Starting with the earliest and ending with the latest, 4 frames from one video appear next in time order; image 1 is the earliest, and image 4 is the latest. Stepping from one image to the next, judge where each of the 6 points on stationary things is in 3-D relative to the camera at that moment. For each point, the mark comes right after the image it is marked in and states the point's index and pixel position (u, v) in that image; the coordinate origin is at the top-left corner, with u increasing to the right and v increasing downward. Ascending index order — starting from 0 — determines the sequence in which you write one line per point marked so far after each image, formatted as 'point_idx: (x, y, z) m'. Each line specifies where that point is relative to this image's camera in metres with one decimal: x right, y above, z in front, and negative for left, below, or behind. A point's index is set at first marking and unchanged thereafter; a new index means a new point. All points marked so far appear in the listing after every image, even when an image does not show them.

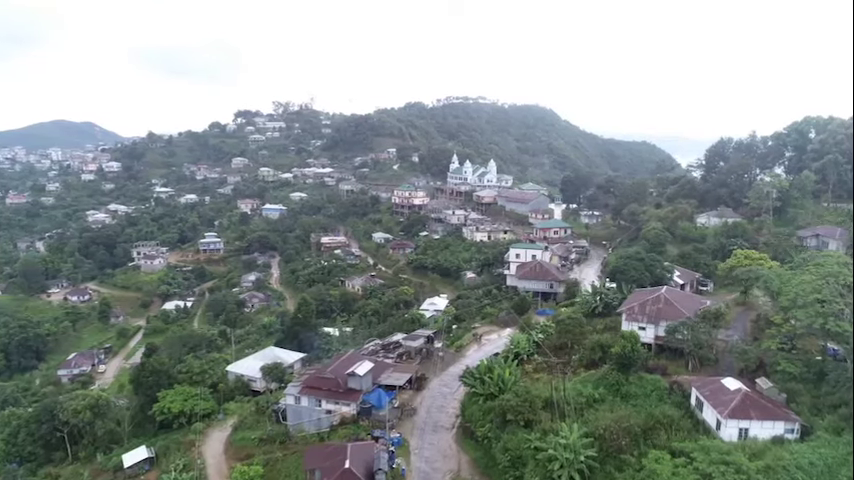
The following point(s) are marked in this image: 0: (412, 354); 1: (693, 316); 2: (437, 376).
0: (-0.4, -2.7, +13.7) m
1: (+5.0, -1.4, +10.8) m
2: (+0.2, -3.0, +12.7) m
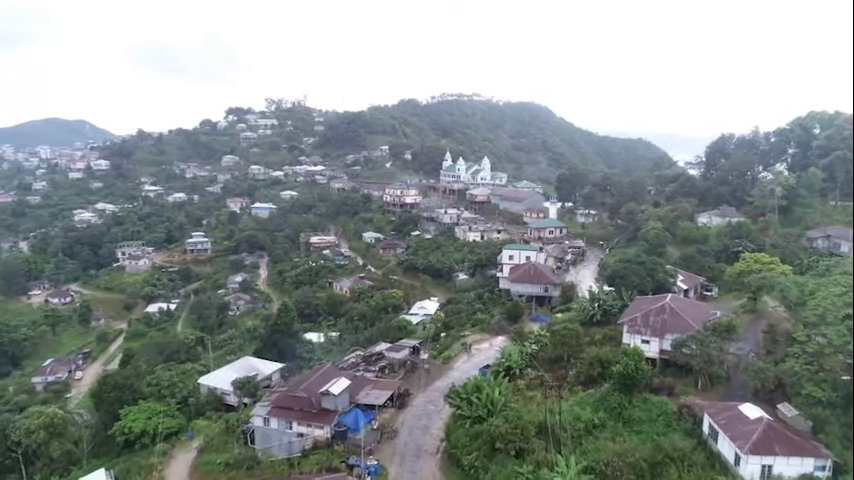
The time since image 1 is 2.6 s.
0: (-0.7, -2.8, +12.7) m
1: (+4.6, -1.5, +9.8) m
2: (-0.1, -3.0, +11.7) m
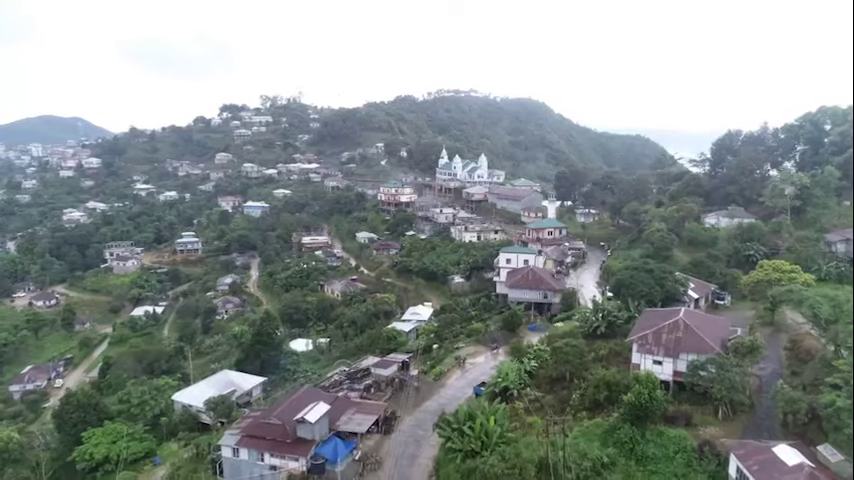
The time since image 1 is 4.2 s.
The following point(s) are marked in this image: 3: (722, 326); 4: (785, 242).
0: (-0.9, -2.9, +11.7) m
1: (+4.4, -1.6, +8.8) m
2: (-0.3, -3.2, +10.6) m
3: (+4.9, -1.4, +9.7) m
4: (+9.6, 0.0, +15.5) m
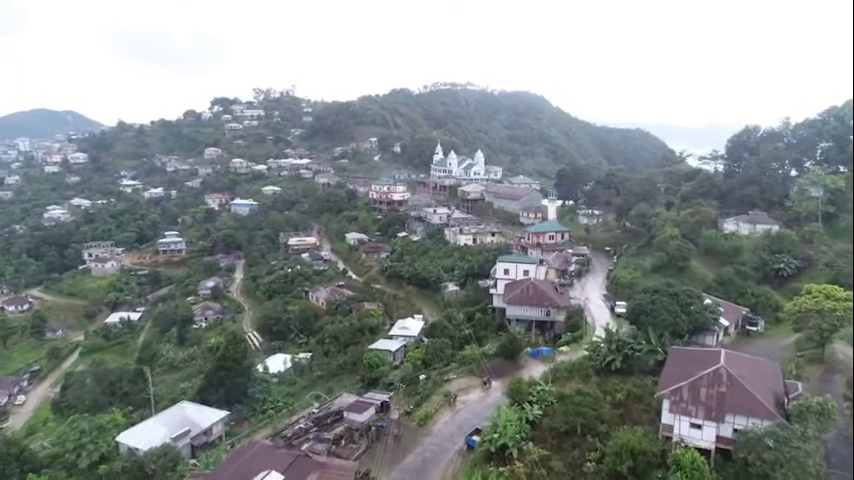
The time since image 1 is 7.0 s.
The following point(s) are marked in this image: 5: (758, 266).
0: (-1.2, -3.3, +9.8) m
1: (+4.2, -2.0, +6.9) m
2: (-0.6, -3.5, +8.8) m
3: (+4.7, -1.8, +7.9) m
4: (+9.3, -0.3, +13.6) m
5: (+8.3, -0.6, +14.6) m
